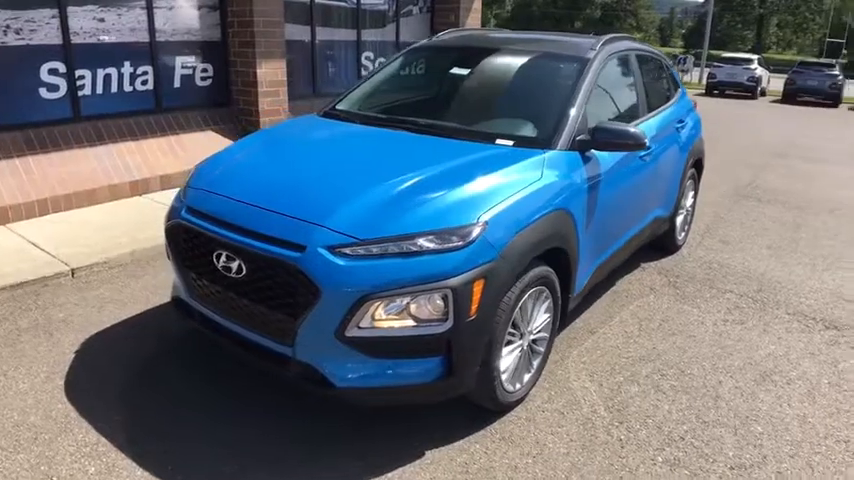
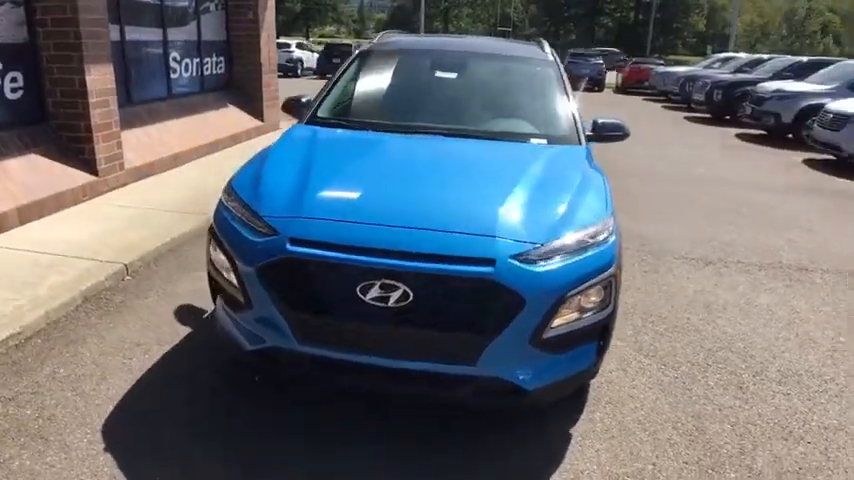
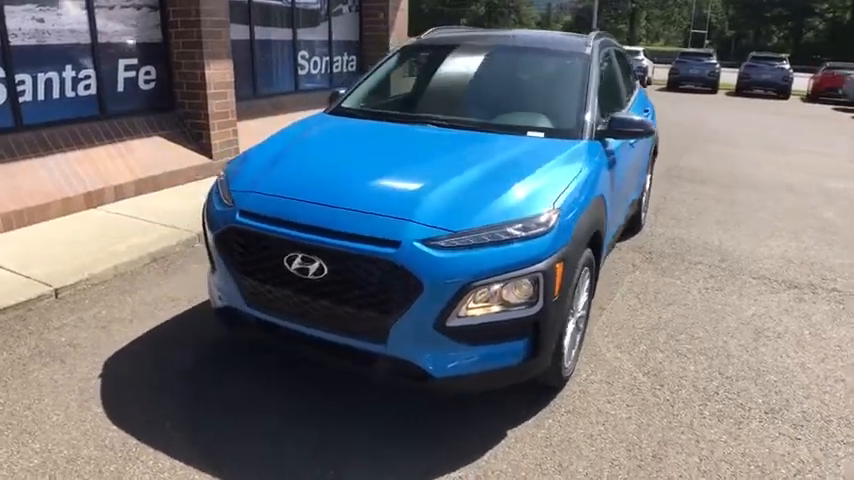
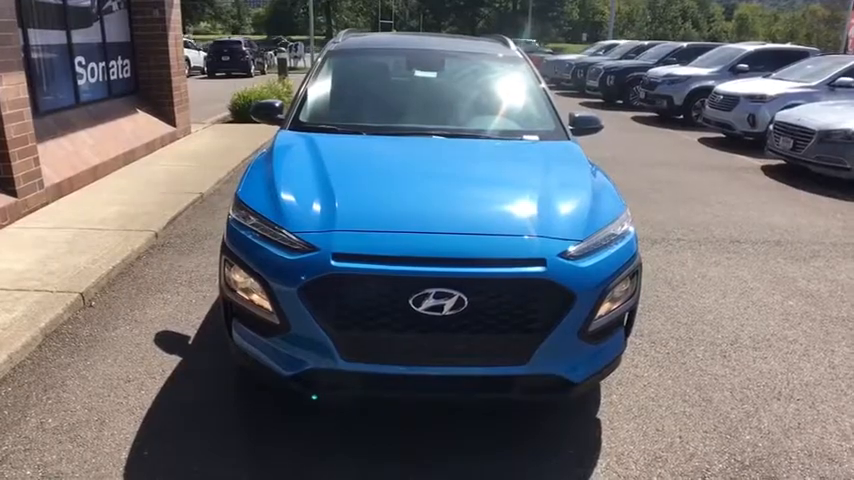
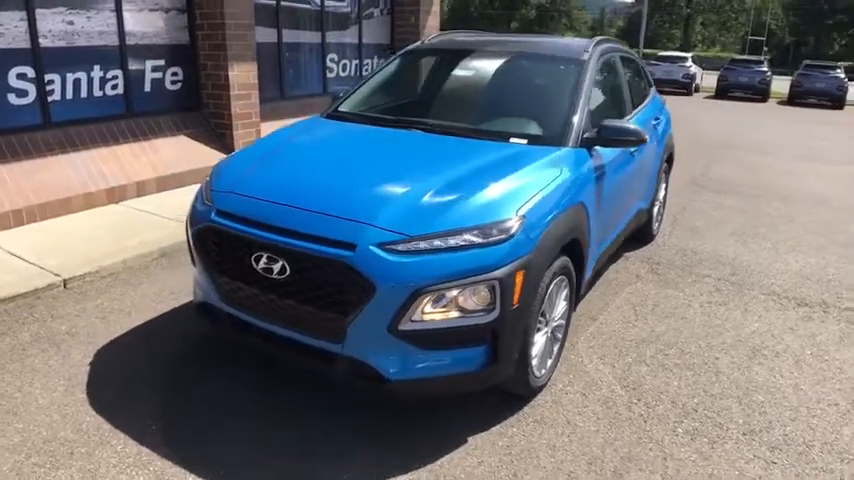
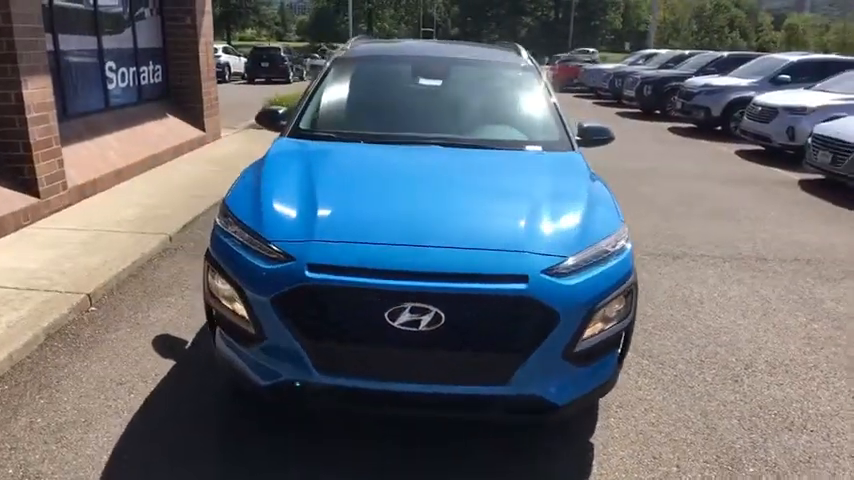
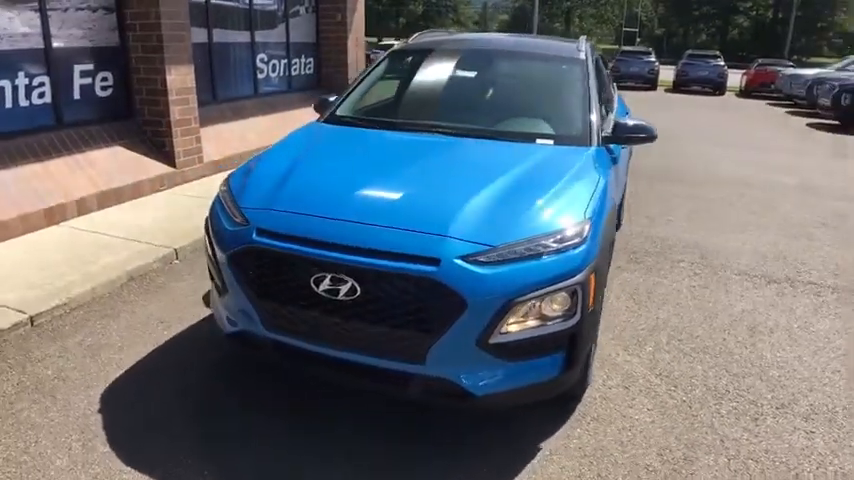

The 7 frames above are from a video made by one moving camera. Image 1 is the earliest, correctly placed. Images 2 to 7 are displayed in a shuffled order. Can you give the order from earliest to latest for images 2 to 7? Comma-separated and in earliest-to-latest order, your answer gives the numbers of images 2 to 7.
5, 3, 7, 2, 6, 4
